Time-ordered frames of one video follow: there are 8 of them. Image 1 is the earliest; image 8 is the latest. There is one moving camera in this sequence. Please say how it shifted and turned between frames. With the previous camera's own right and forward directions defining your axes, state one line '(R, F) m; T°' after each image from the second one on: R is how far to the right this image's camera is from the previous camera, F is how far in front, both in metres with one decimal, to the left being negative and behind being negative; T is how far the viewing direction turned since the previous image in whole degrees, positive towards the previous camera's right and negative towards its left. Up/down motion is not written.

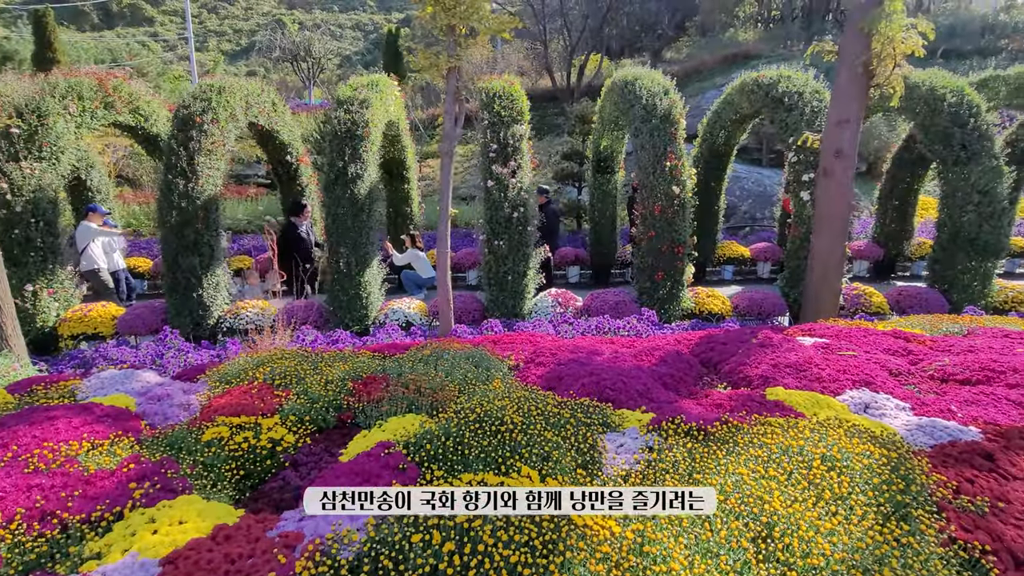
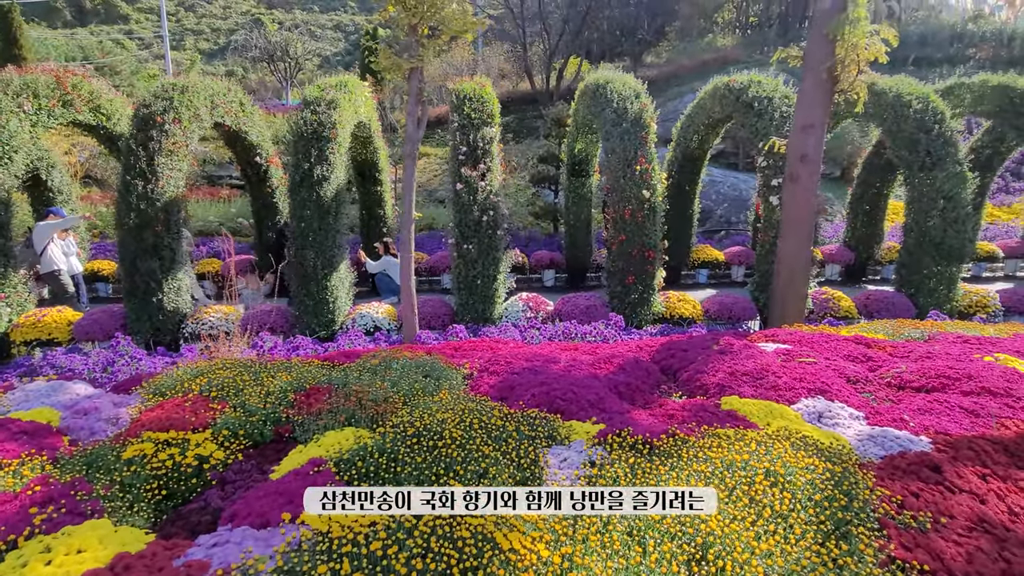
(+0.2, +0.1) m; +2°
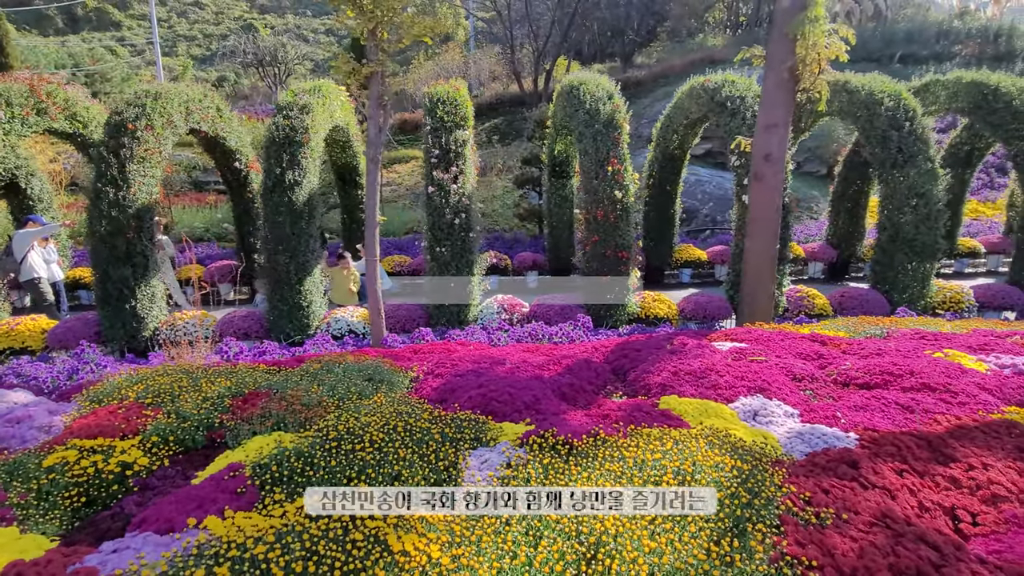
(+0.4, 0.0) m; 0°
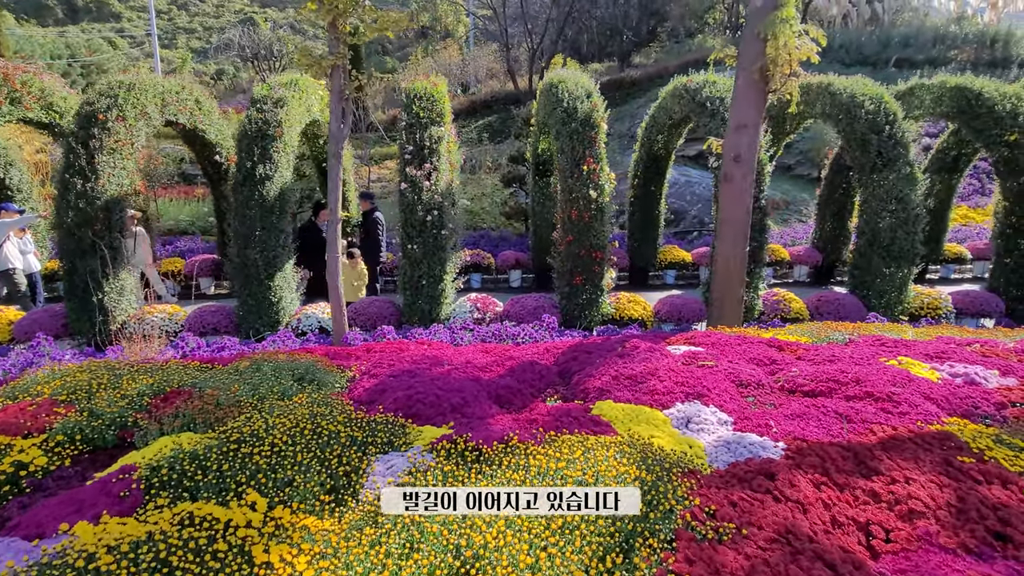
(+0.4, +0.1) m; 0°
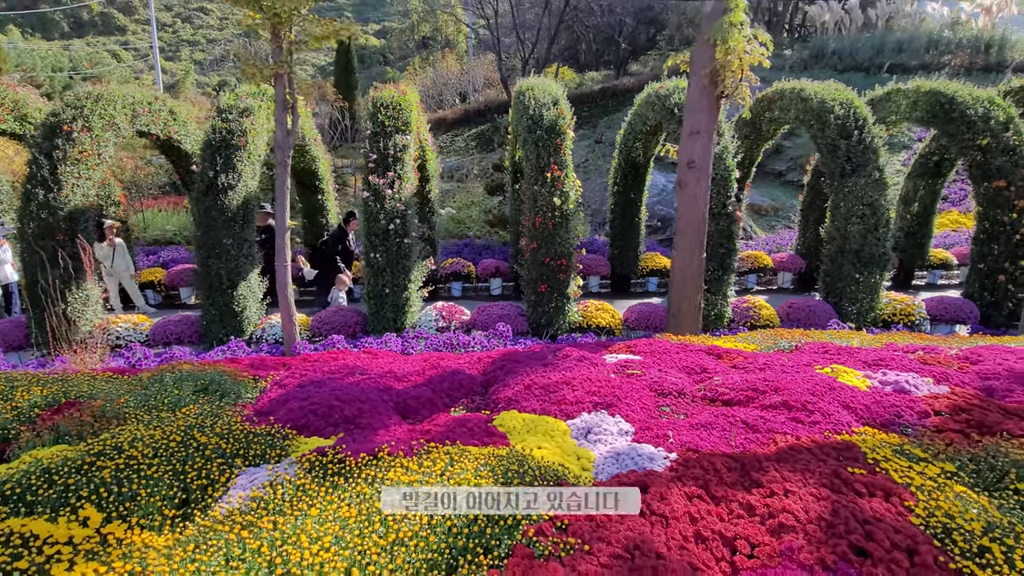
(+0.6, +0.1) m; 0°
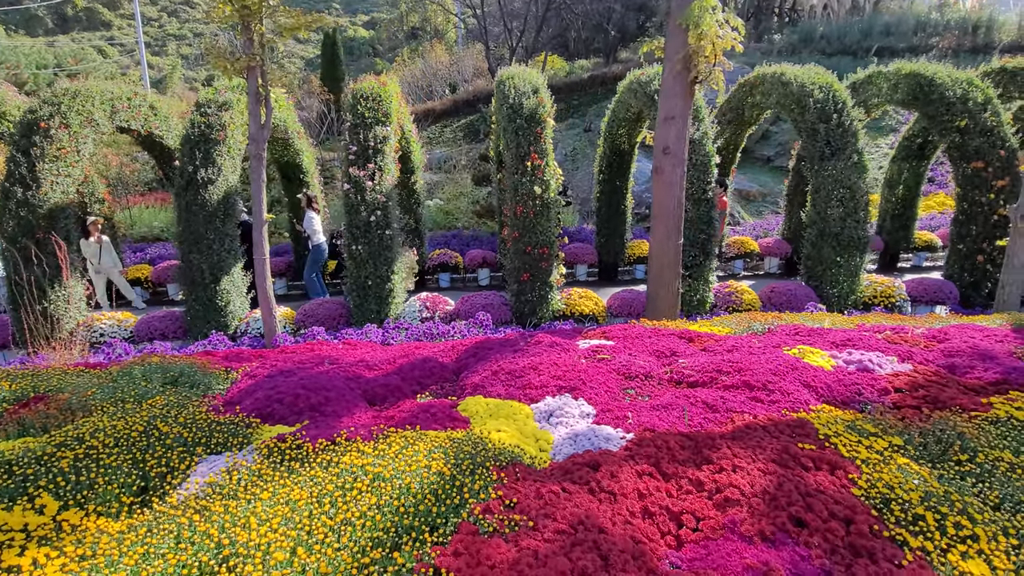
(+0.2, 0.0) m; 0°
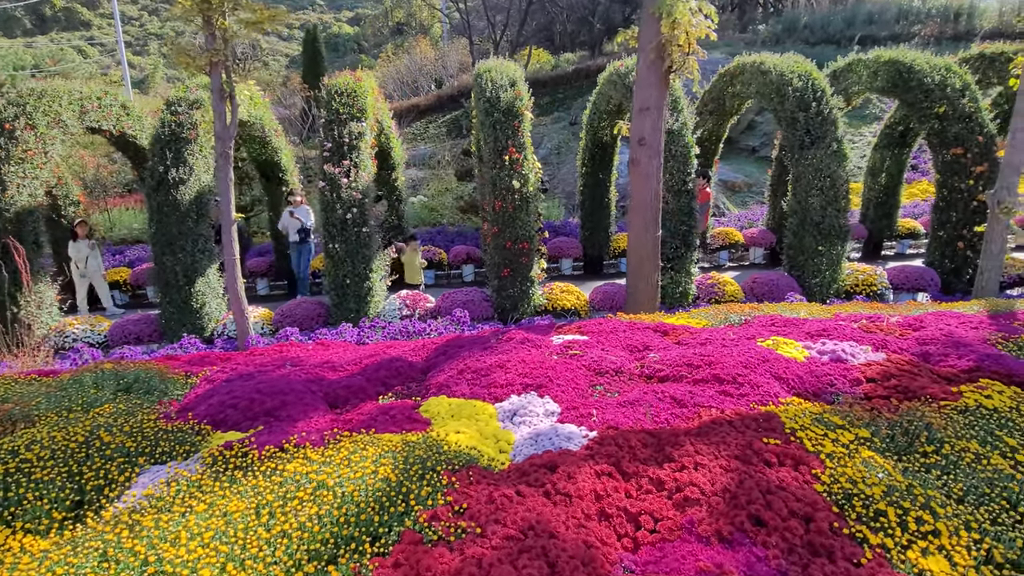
(+0.2, +0.1) m; +1°
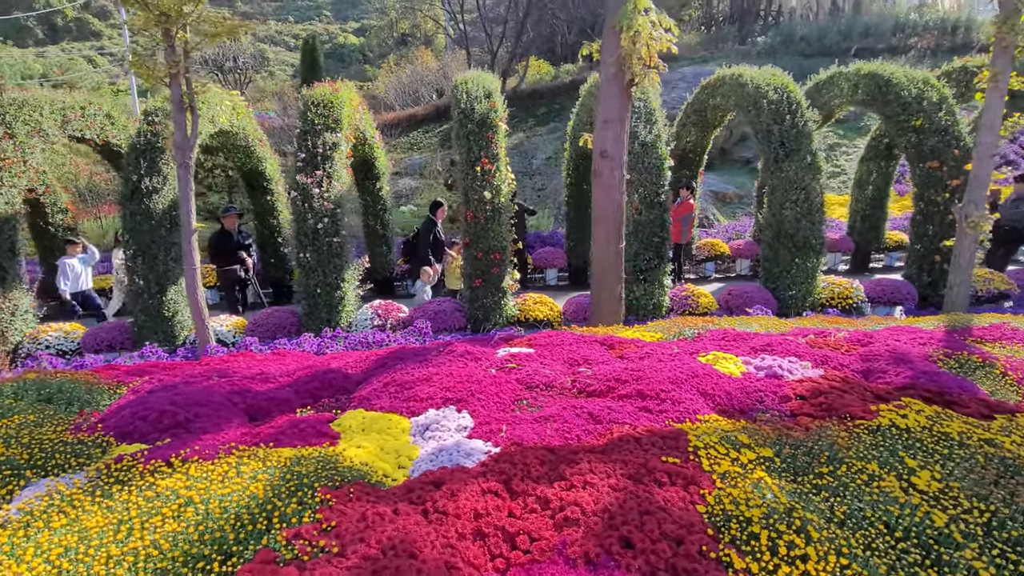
(+0.5, 0.0) m; 0°
